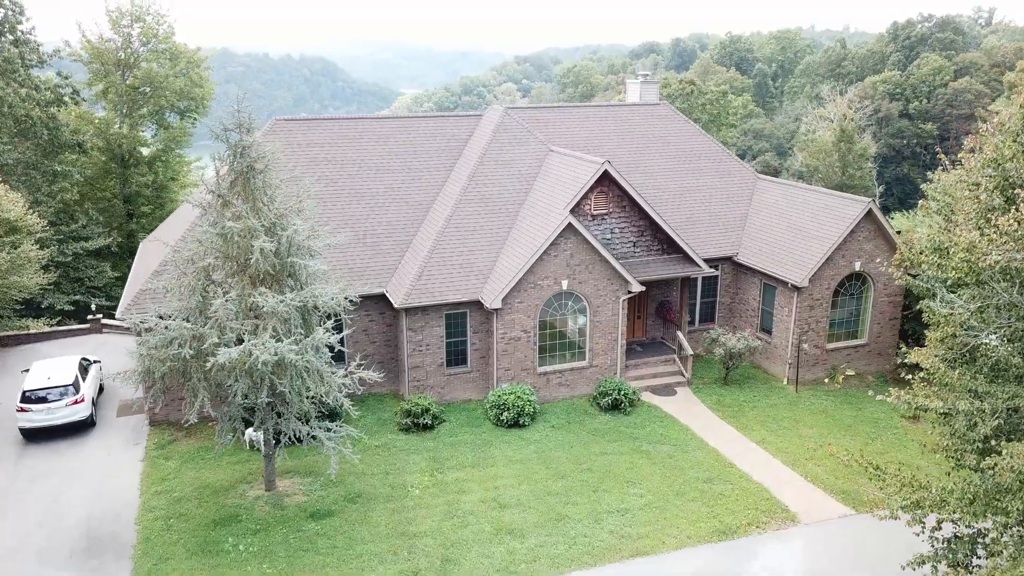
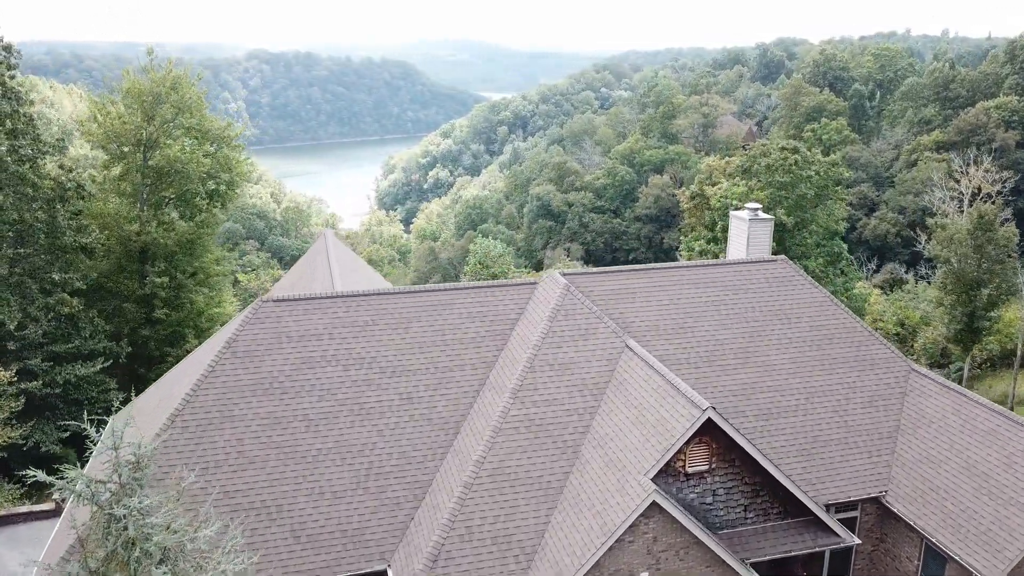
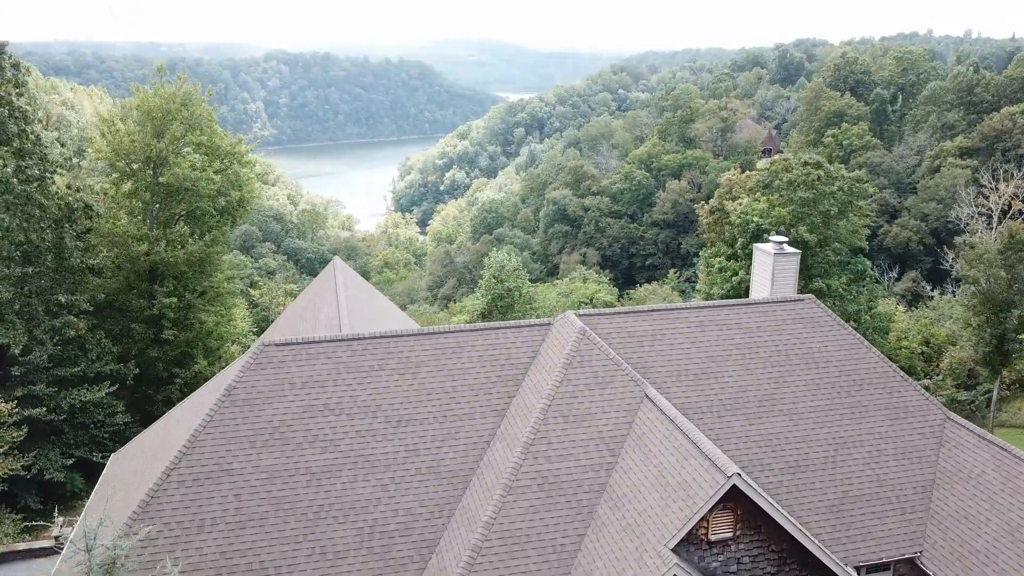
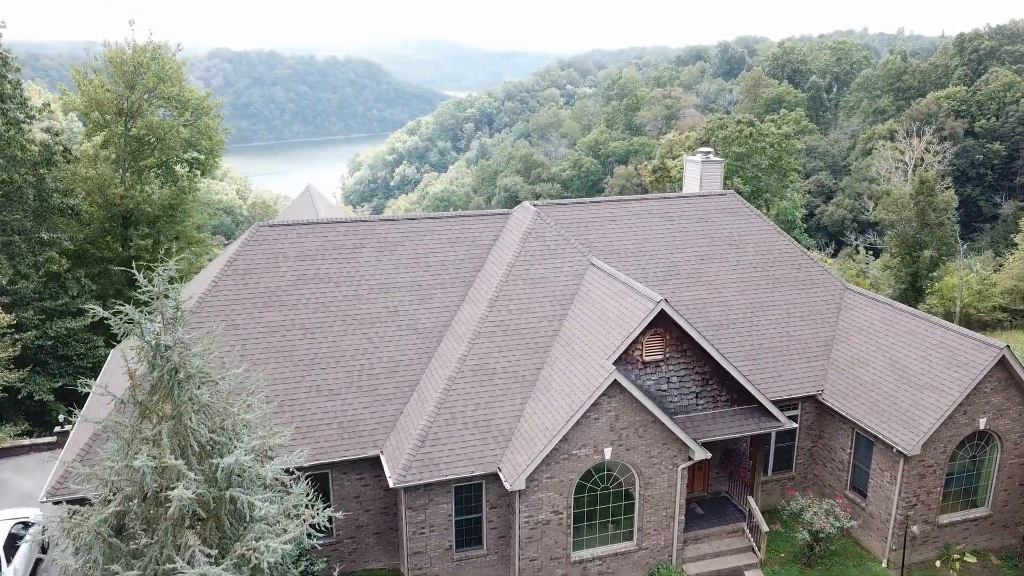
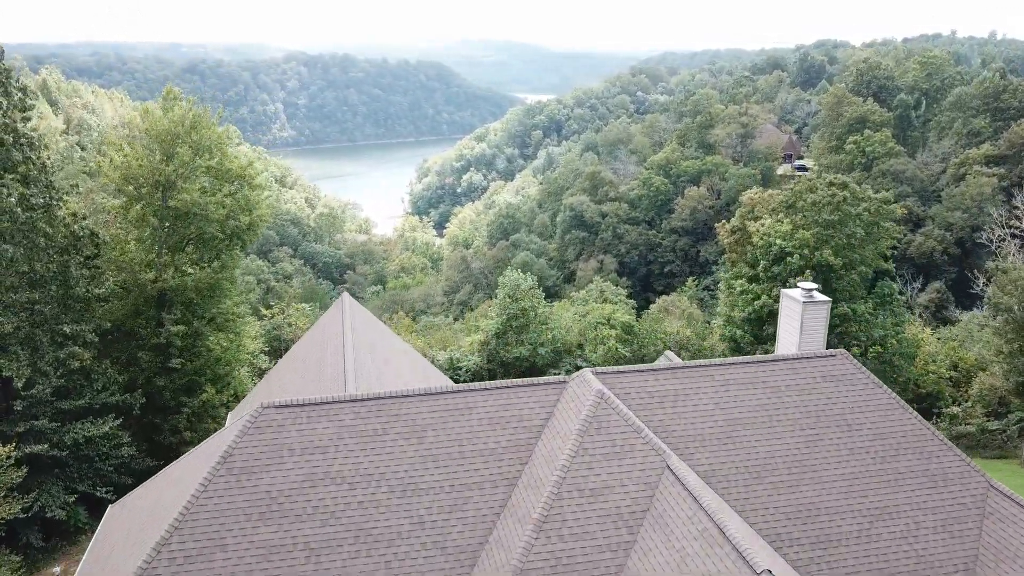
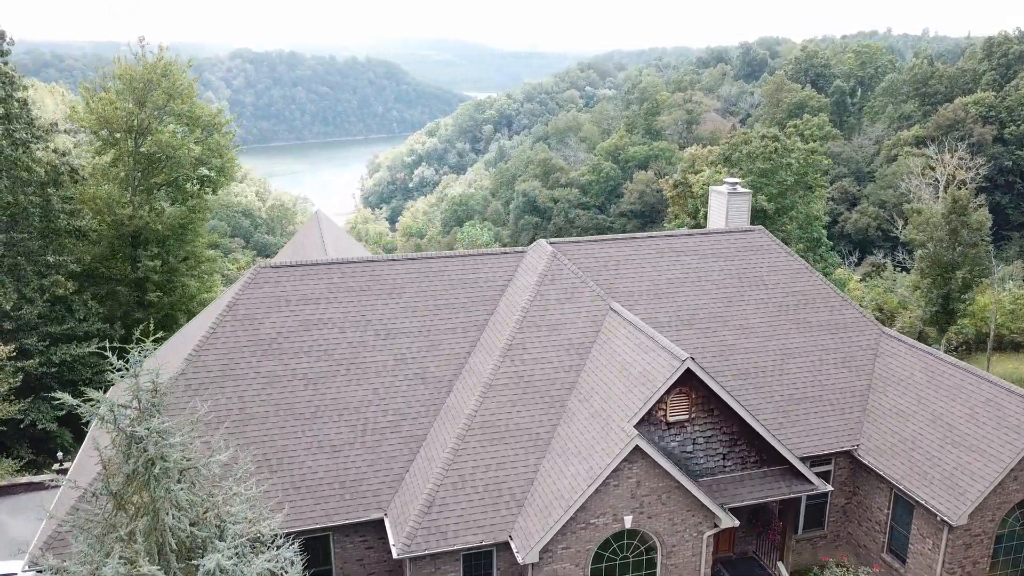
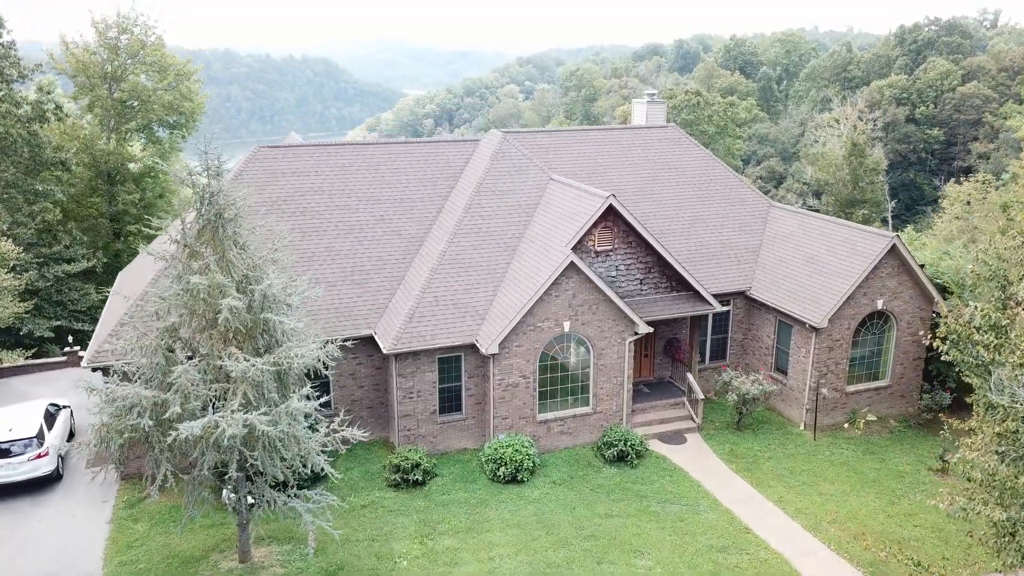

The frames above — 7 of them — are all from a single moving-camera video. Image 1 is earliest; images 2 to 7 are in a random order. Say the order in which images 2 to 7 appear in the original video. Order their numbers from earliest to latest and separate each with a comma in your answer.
7, 4, 6, 2, 3, 5
